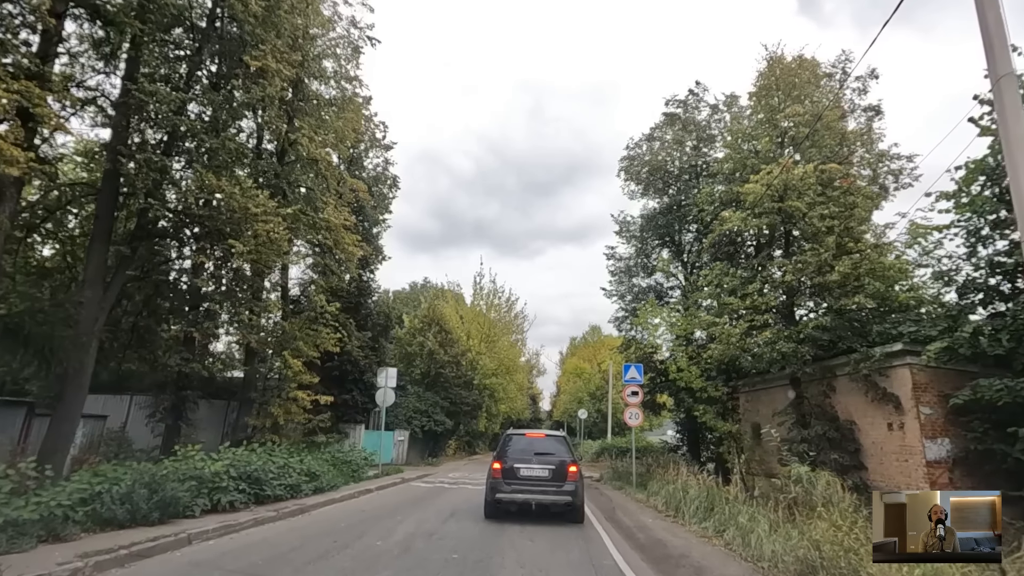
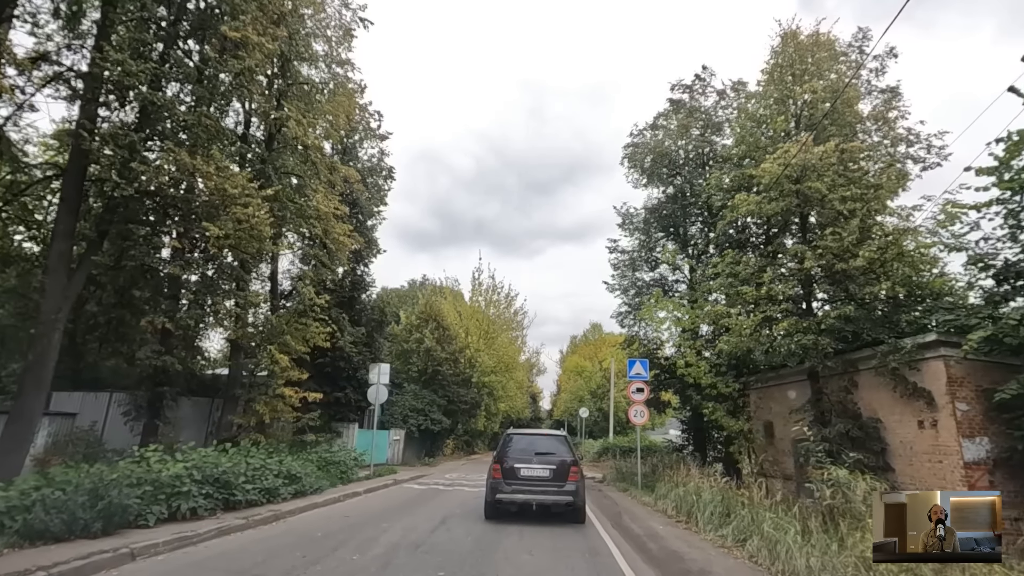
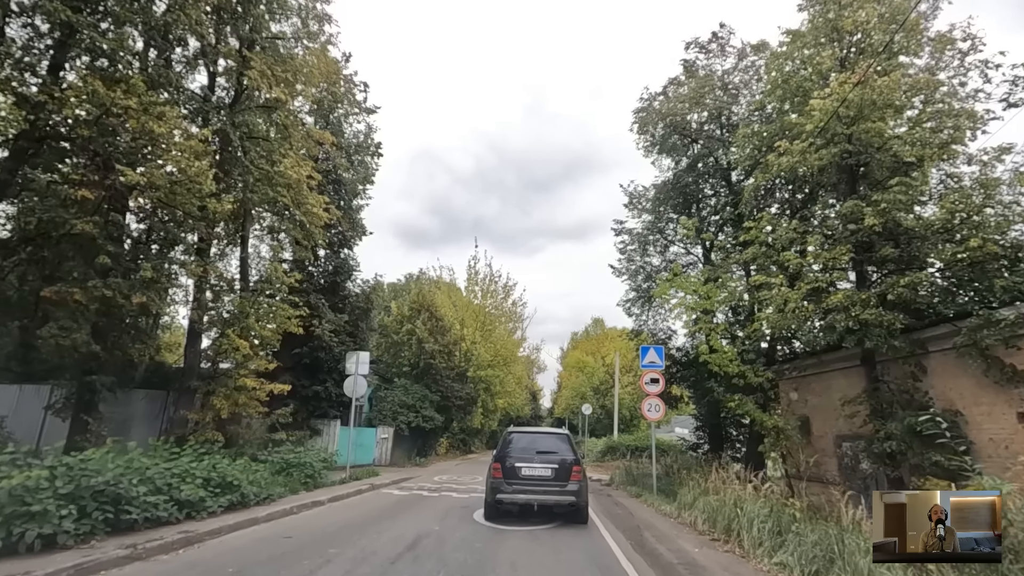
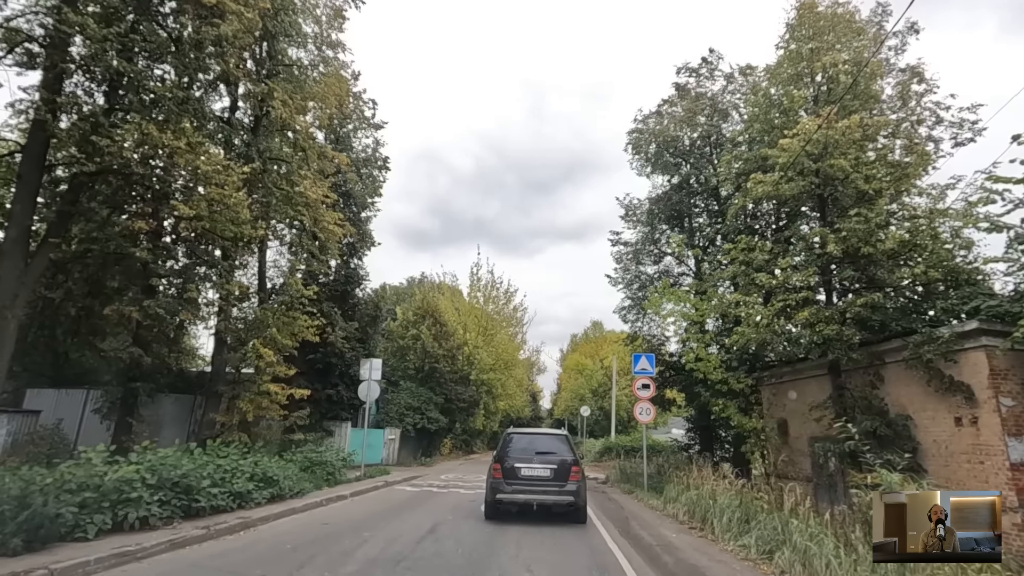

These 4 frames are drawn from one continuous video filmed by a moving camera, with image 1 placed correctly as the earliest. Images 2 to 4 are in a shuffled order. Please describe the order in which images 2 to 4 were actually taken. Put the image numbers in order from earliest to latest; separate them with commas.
2, 4, 3
